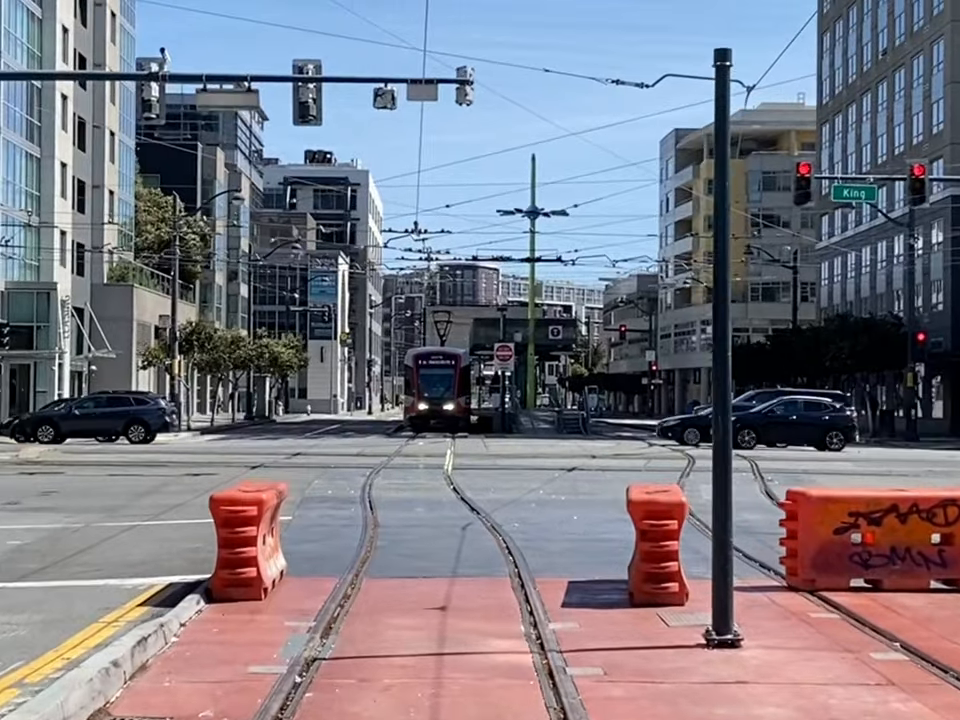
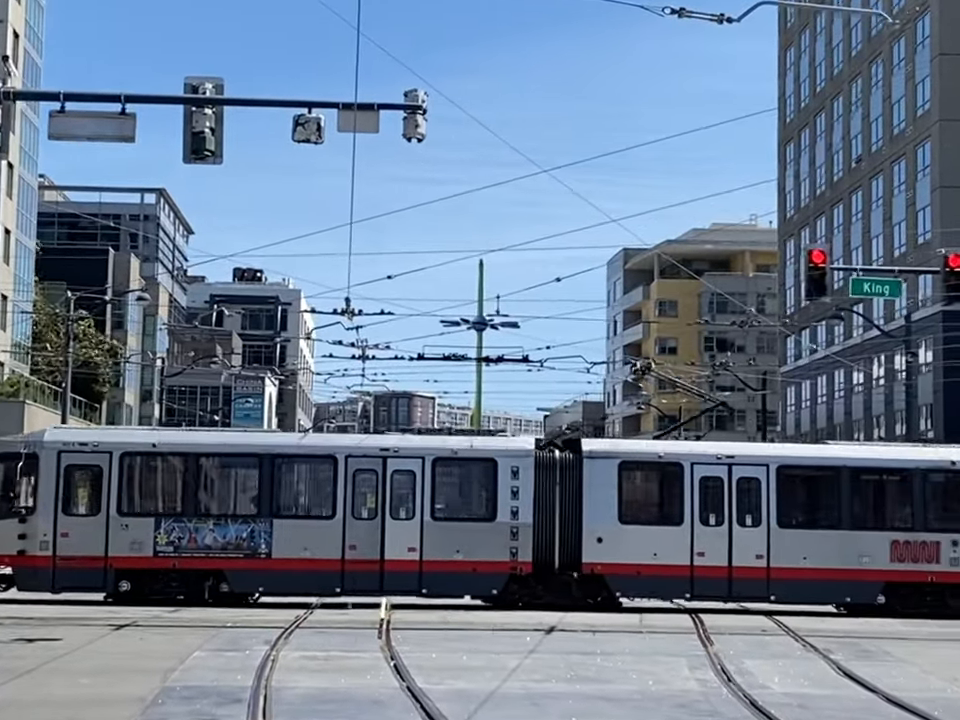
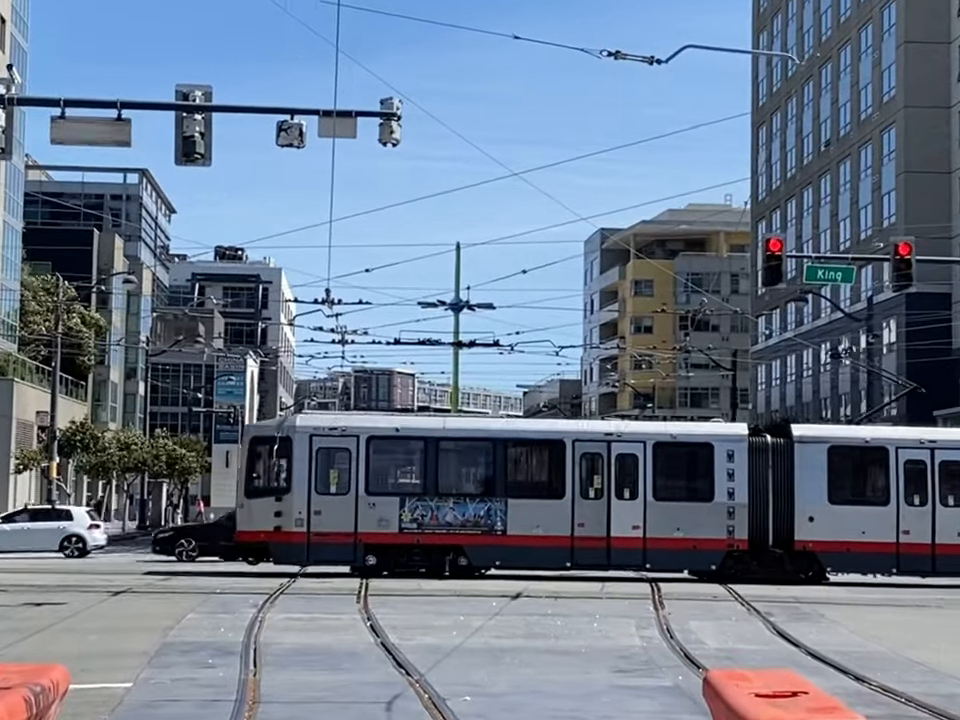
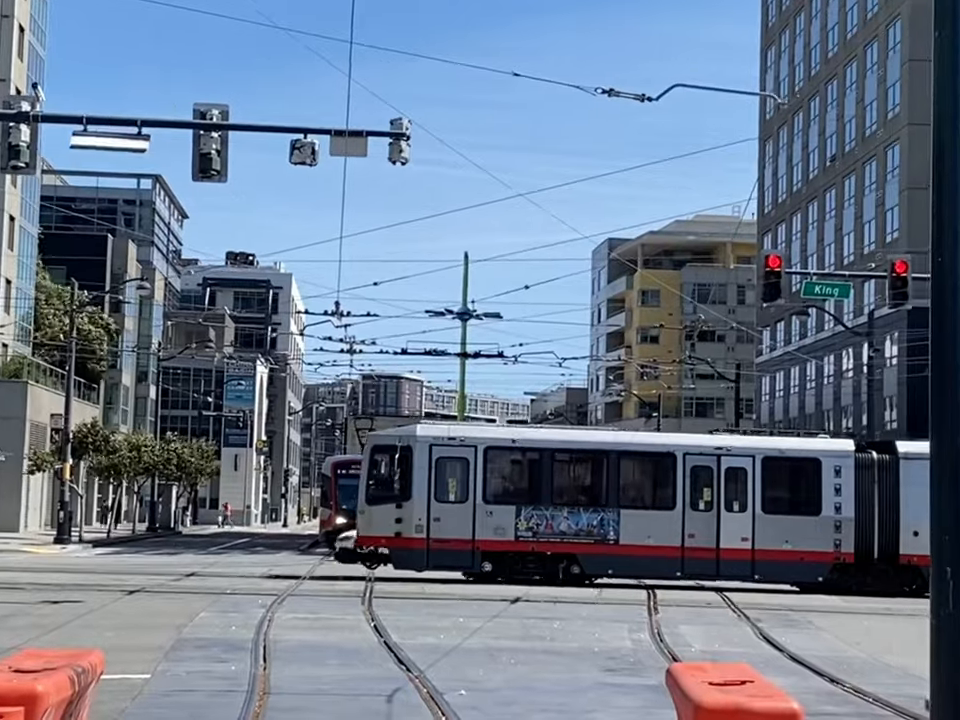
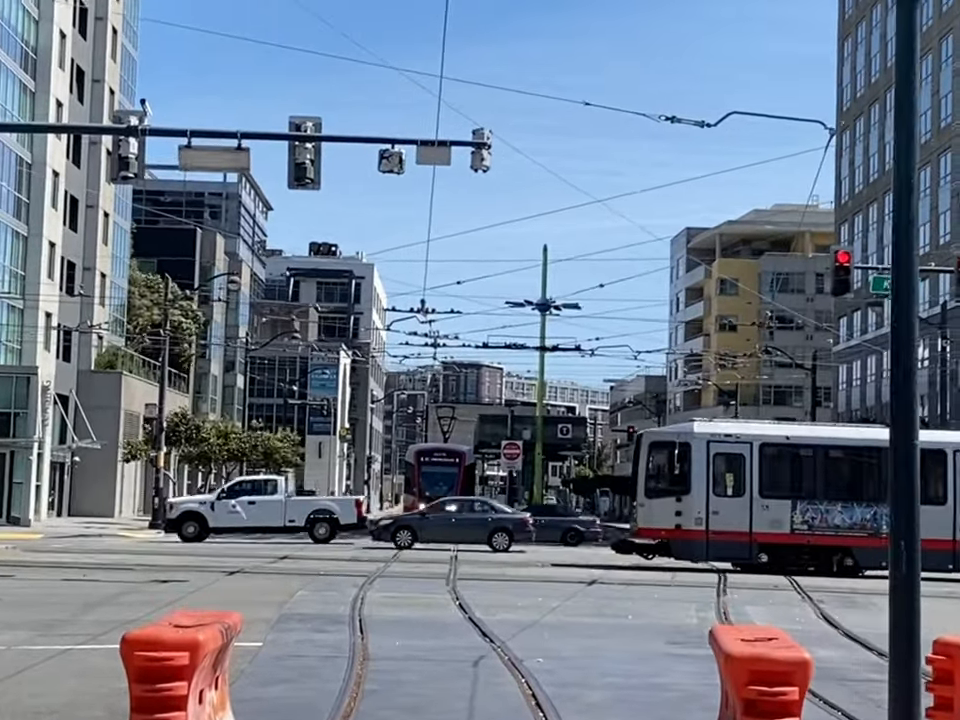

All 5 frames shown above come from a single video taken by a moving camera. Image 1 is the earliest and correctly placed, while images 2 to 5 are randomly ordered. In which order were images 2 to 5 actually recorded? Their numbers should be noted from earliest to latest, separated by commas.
5, 4, 3, 2
